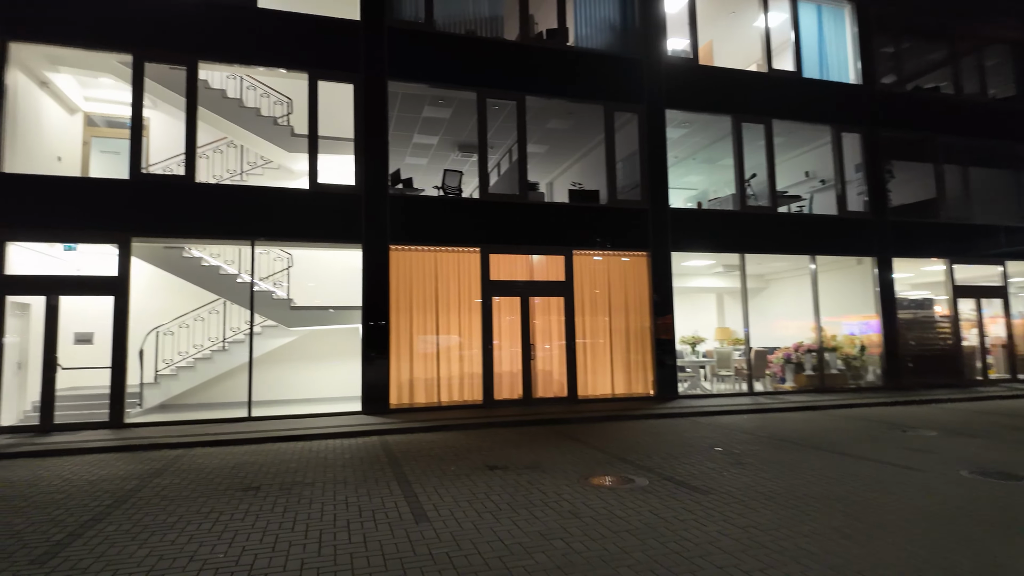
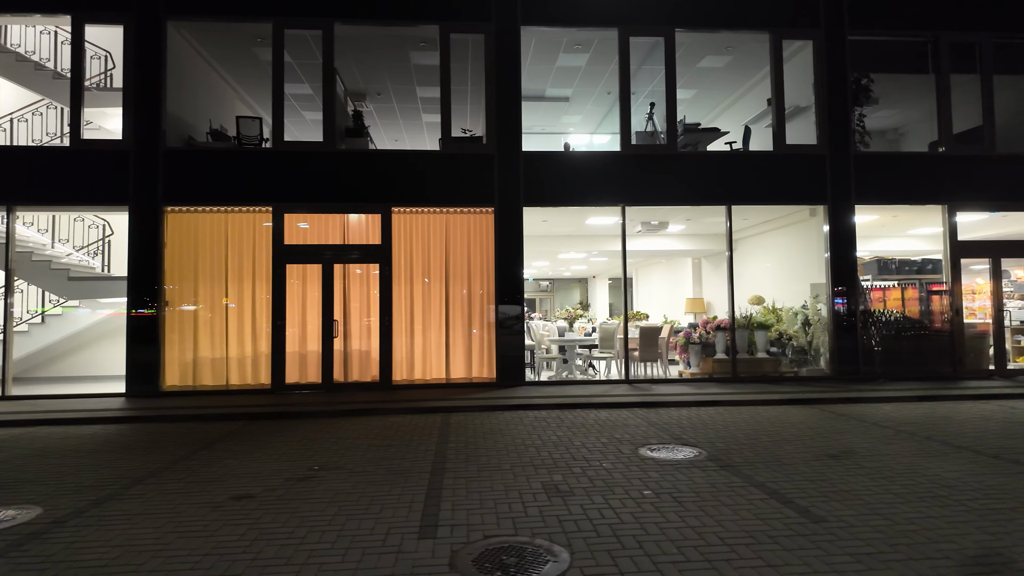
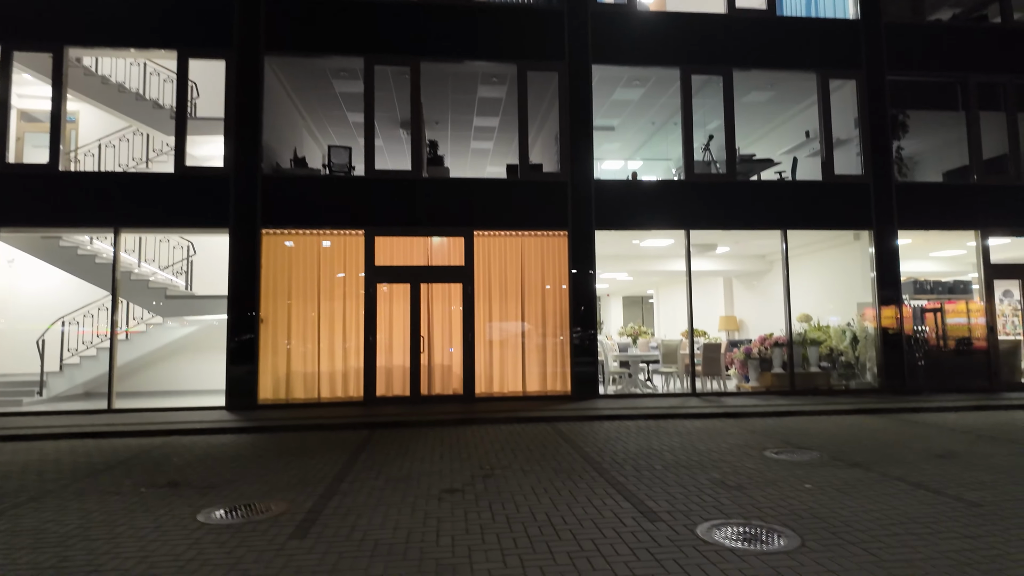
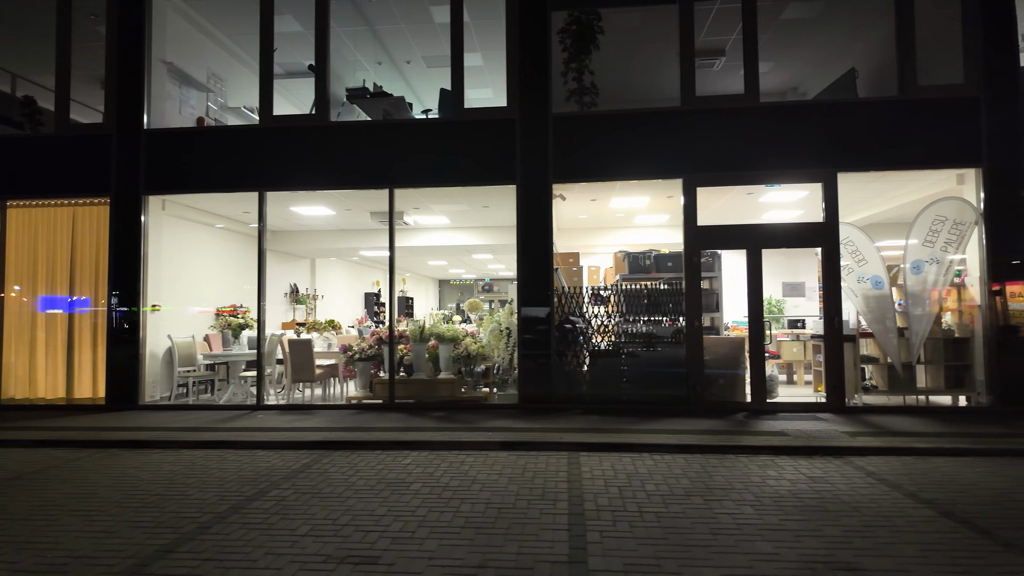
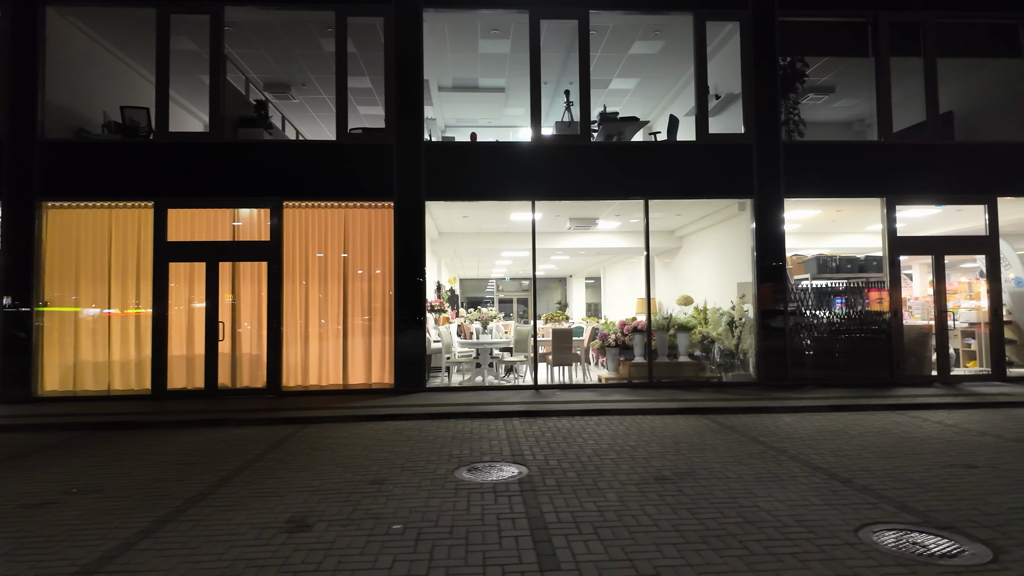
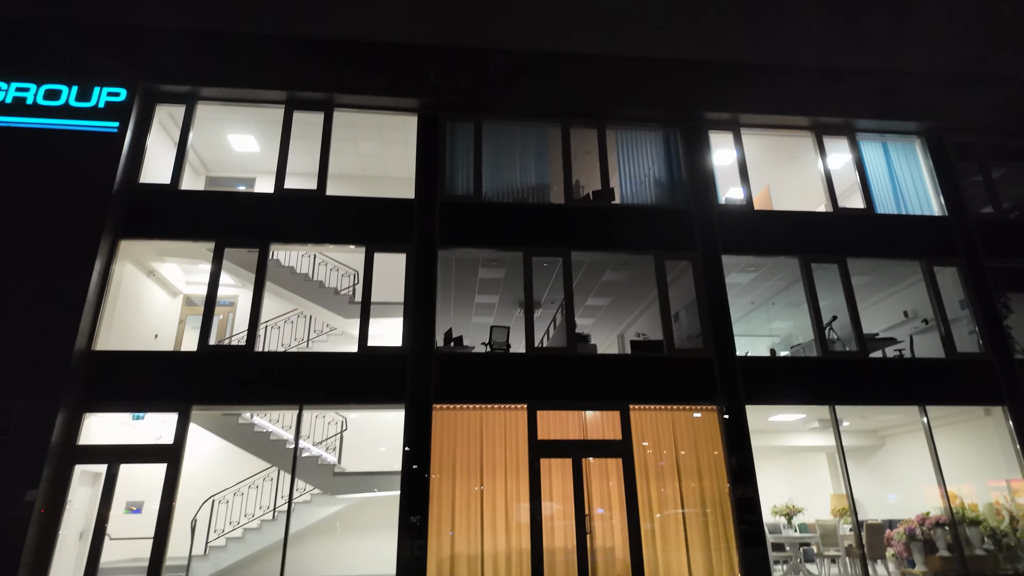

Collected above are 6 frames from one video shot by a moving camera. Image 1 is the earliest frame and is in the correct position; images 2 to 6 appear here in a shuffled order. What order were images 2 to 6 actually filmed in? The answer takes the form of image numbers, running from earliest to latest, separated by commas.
6, 3, 2, 5, 4
